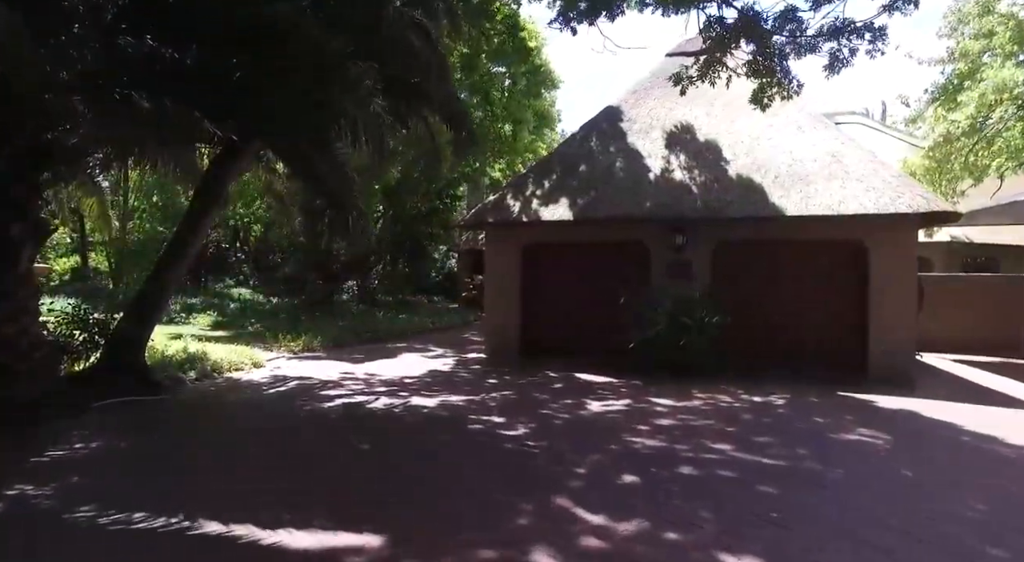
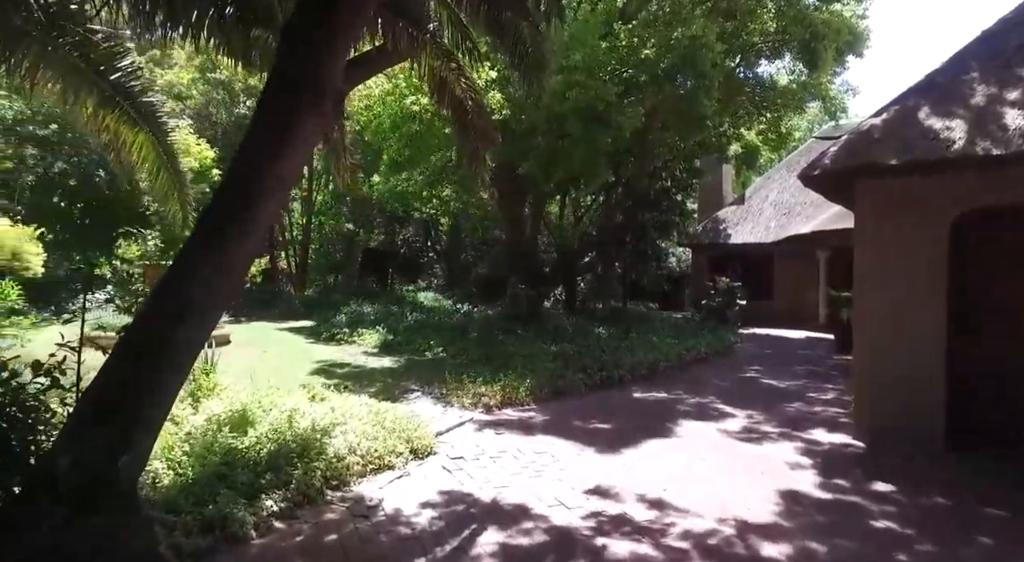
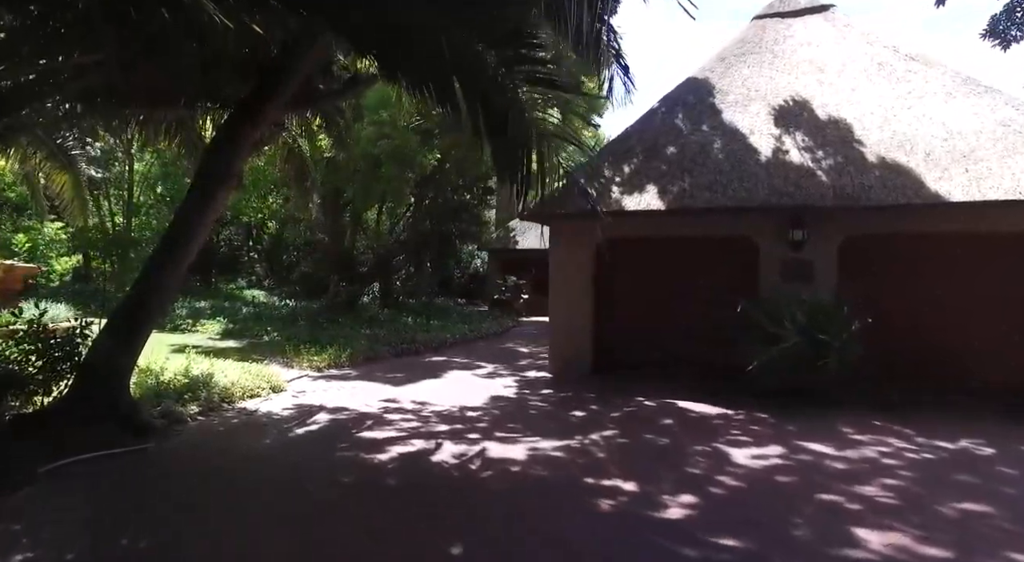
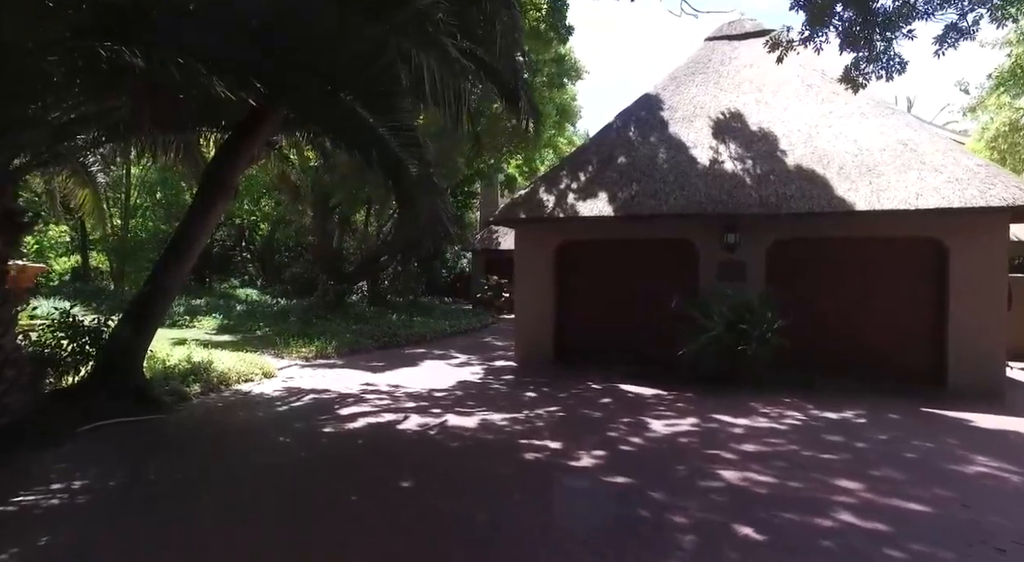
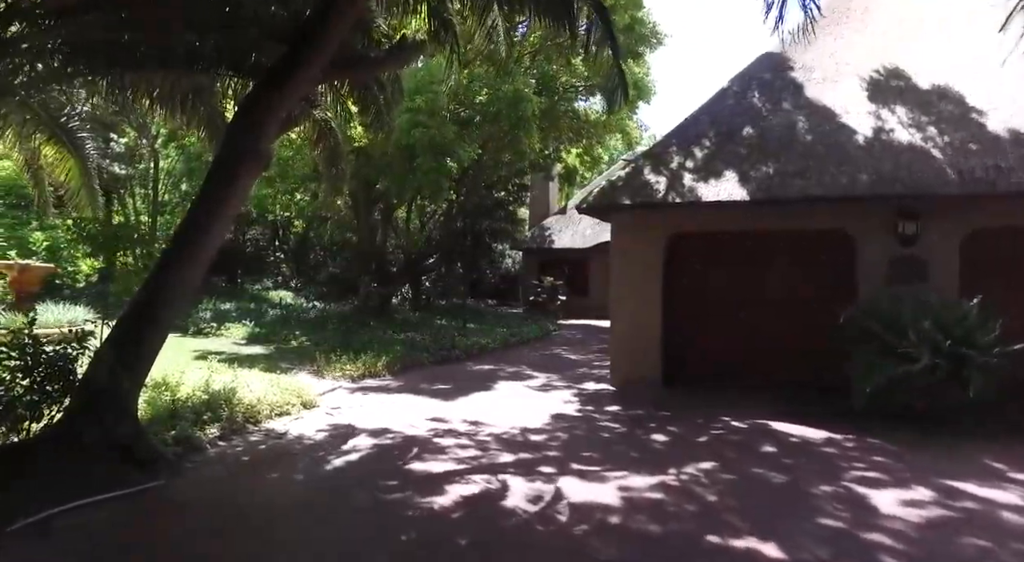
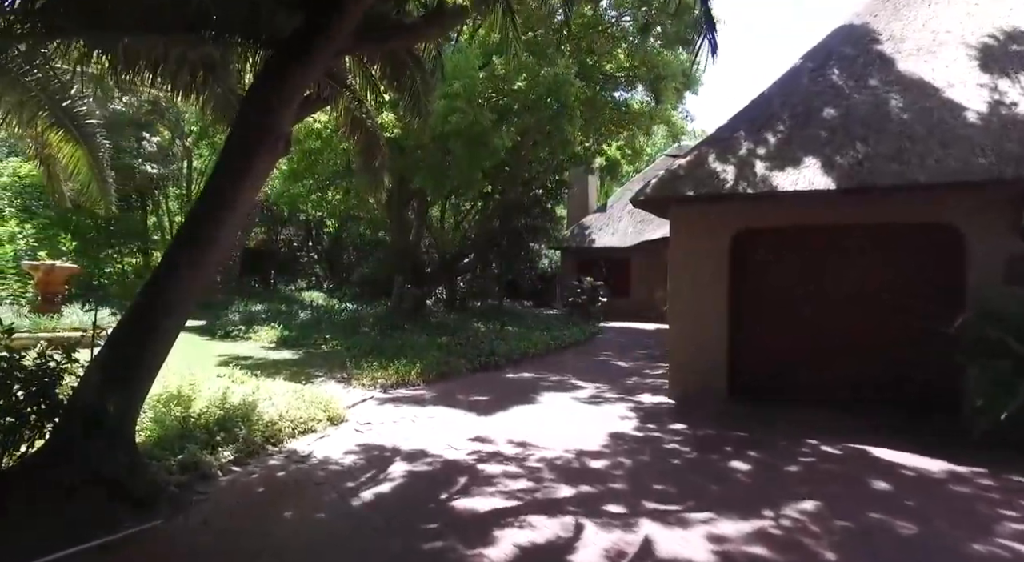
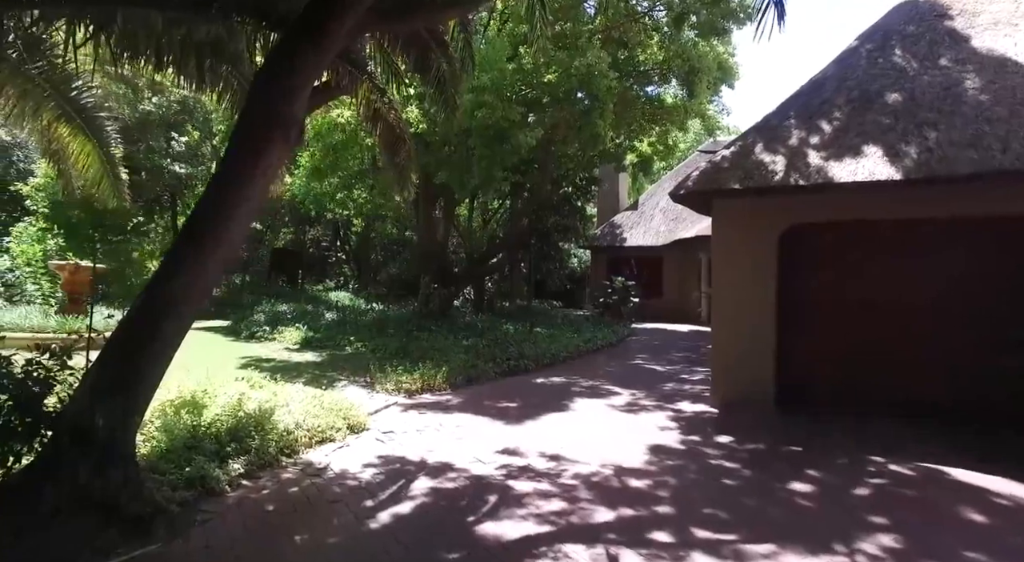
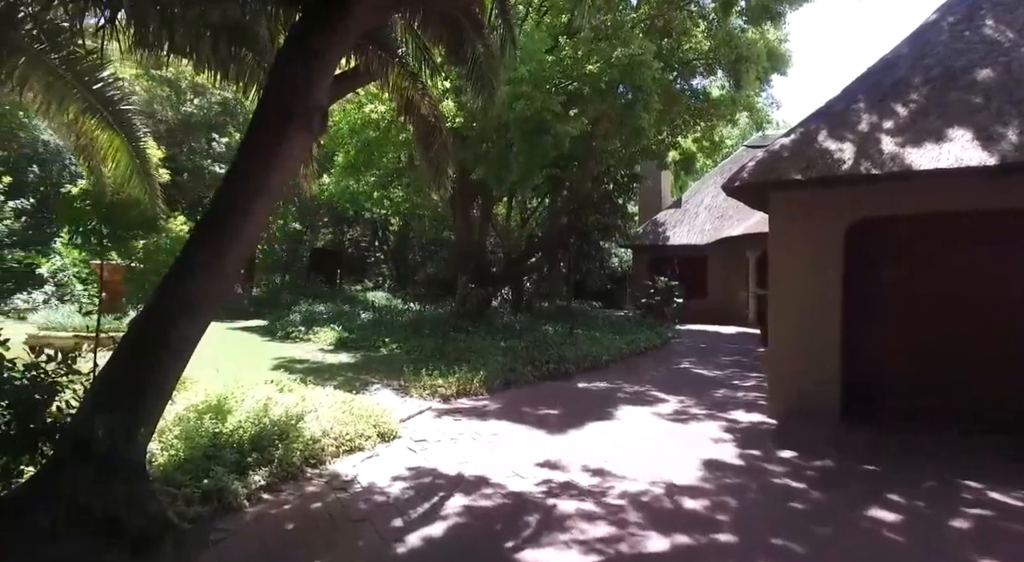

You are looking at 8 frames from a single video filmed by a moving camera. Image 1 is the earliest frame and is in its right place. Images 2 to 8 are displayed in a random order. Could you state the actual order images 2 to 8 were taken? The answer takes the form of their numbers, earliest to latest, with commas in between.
4, 3, 5, 6, 7, 8, 2
